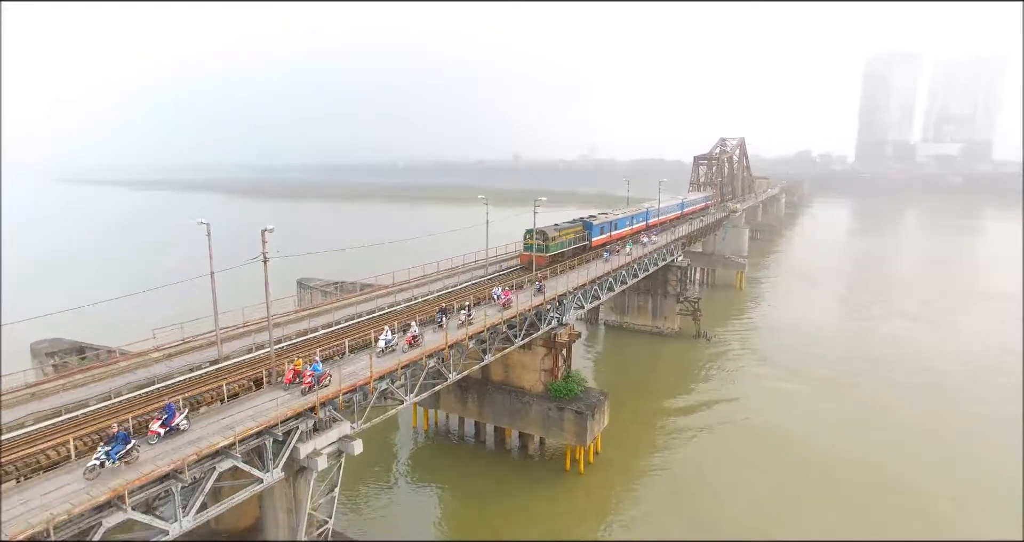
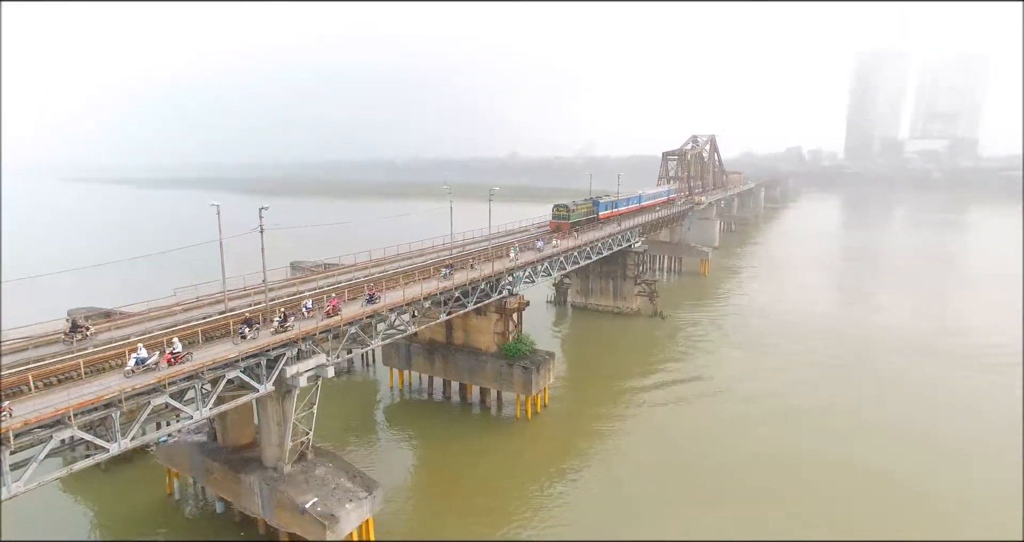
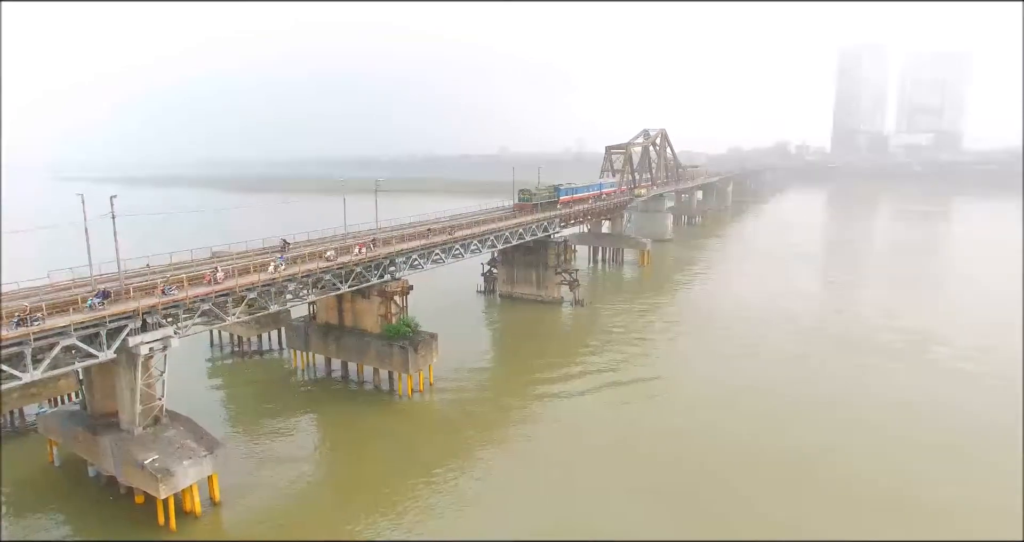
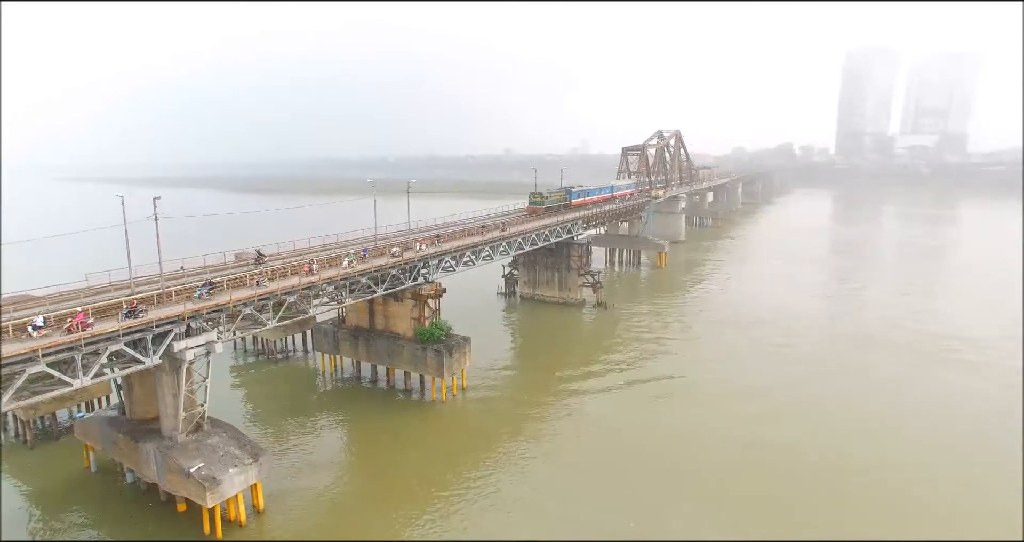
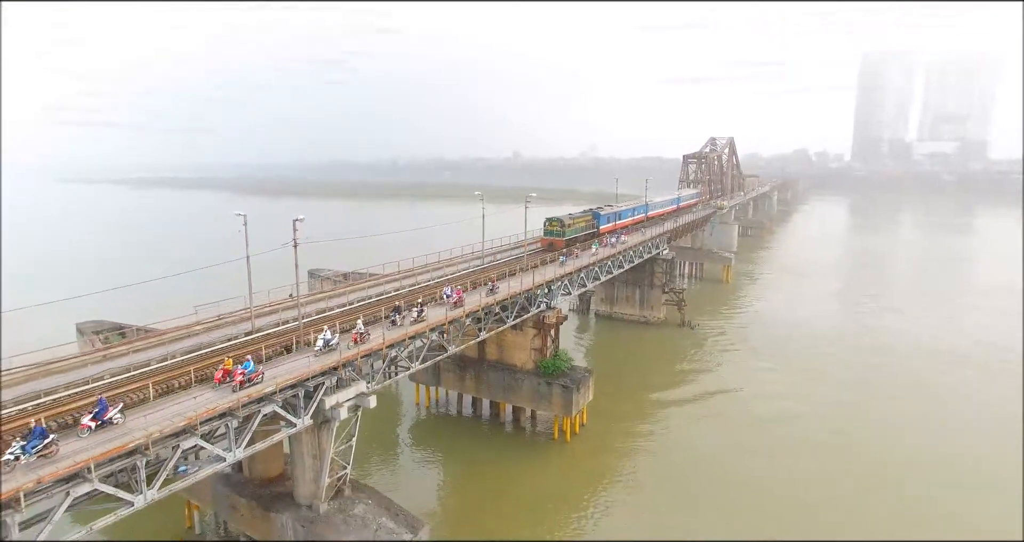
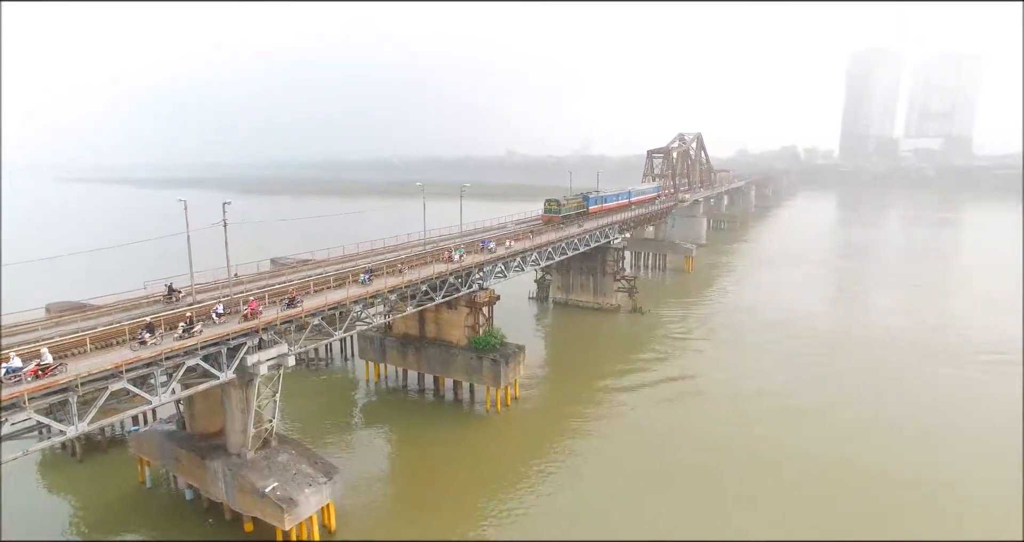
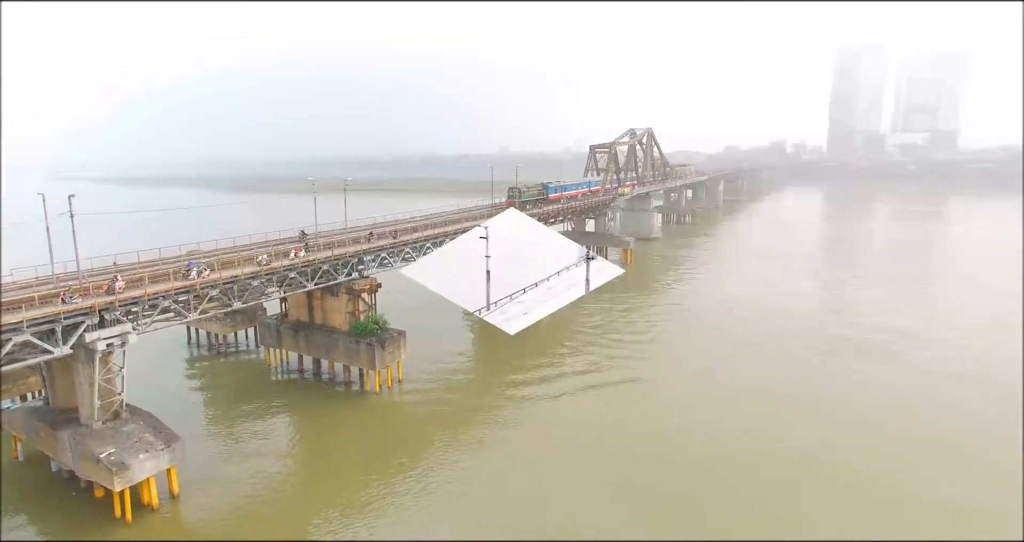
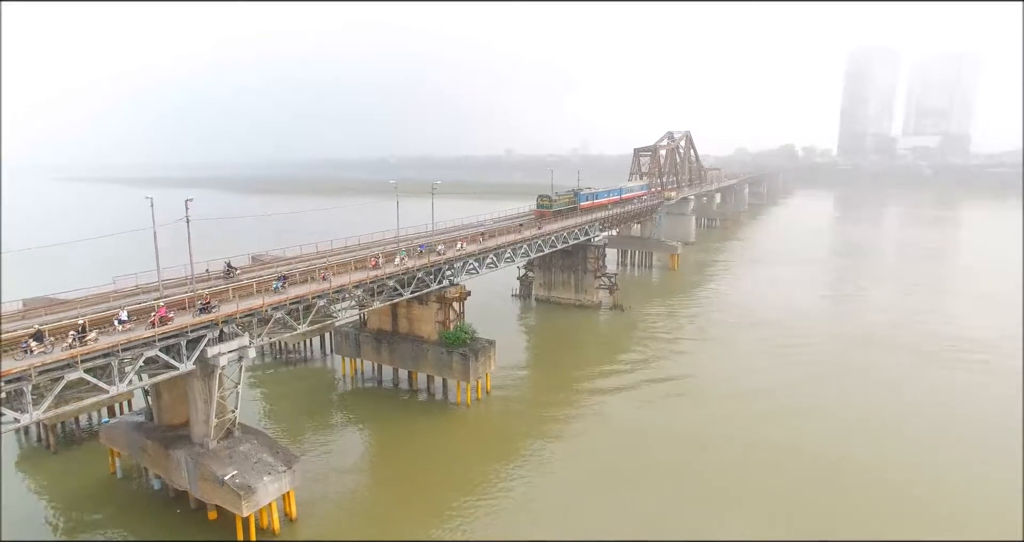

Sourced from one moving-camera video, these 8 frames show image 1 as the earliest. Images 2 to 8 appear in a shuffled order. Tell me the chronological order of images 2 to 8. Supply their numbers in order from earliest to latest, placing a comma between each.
5, 2, 6, 8, 4, 3, 7
